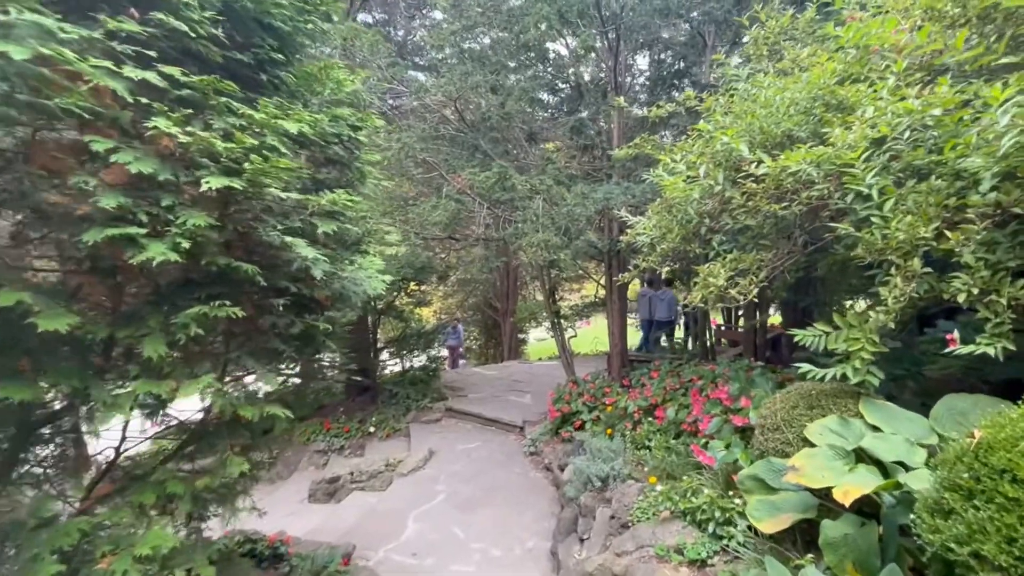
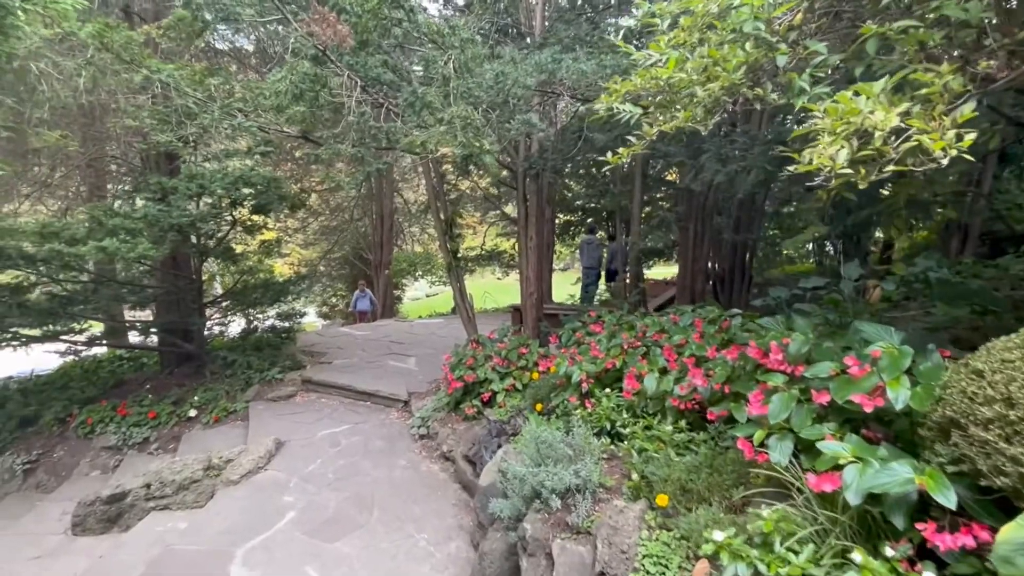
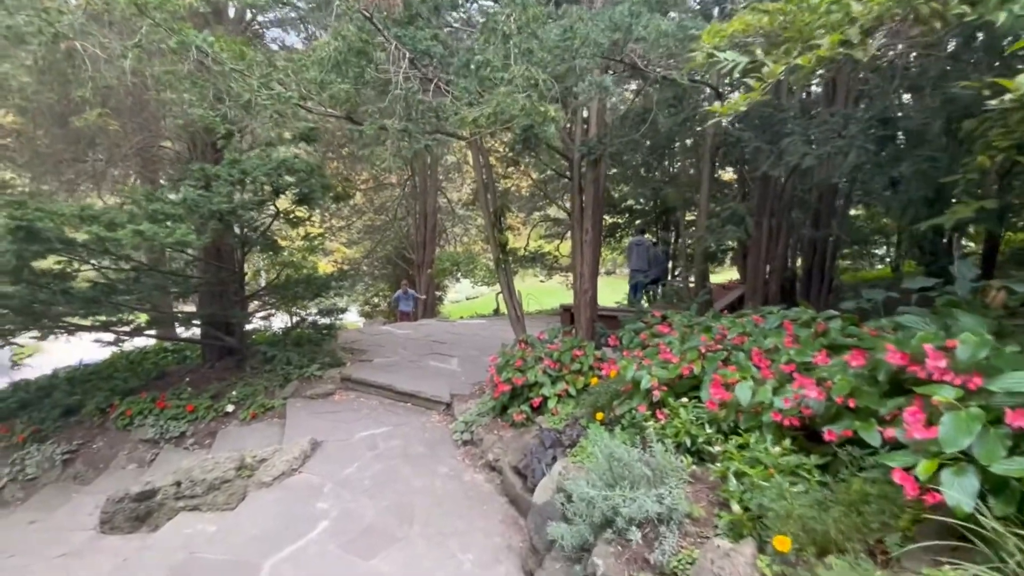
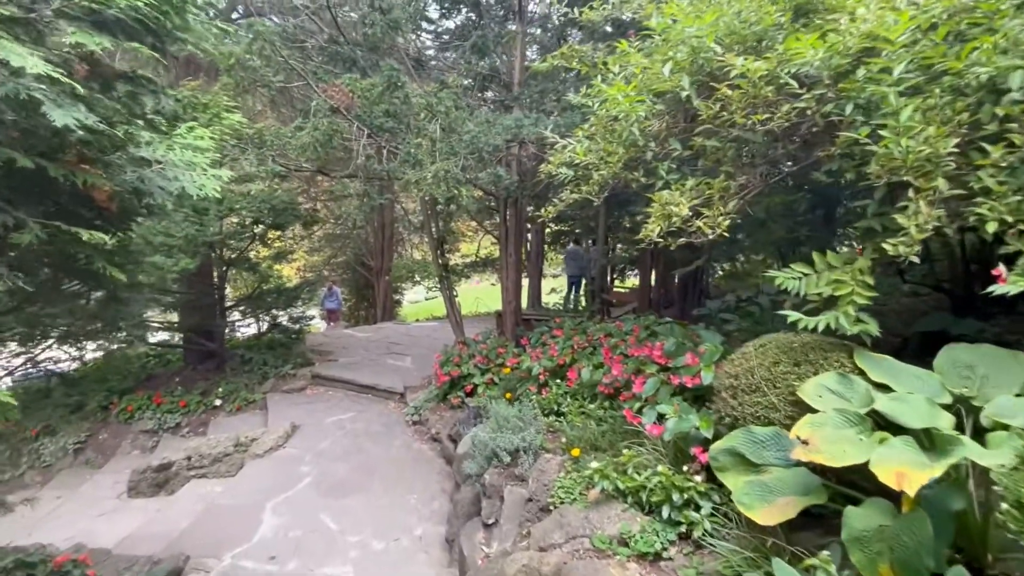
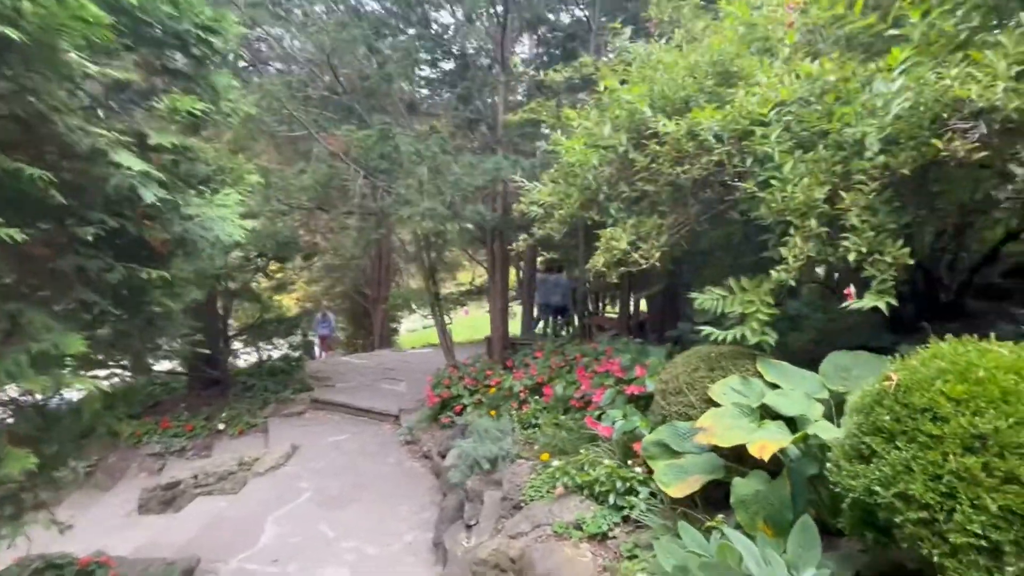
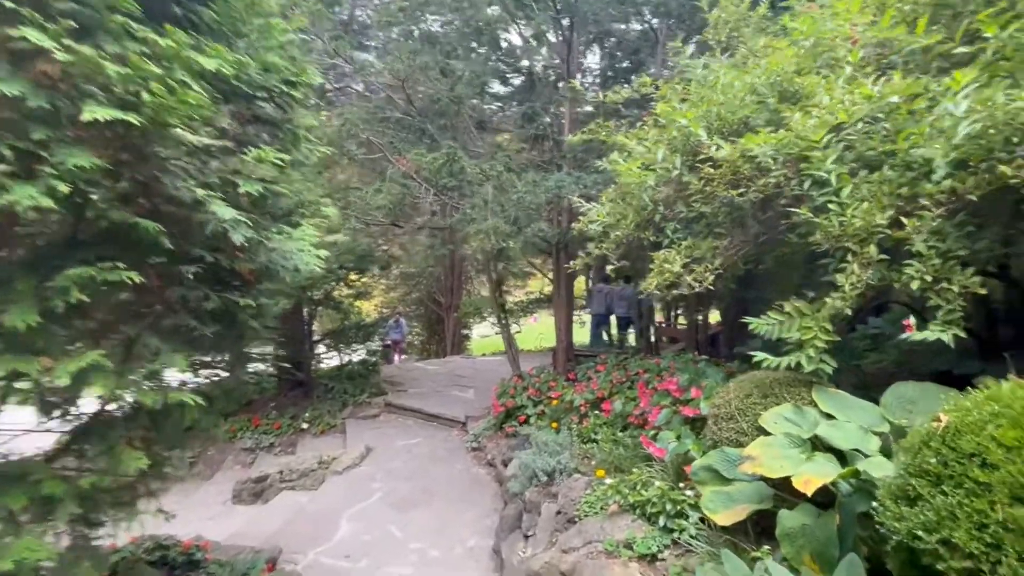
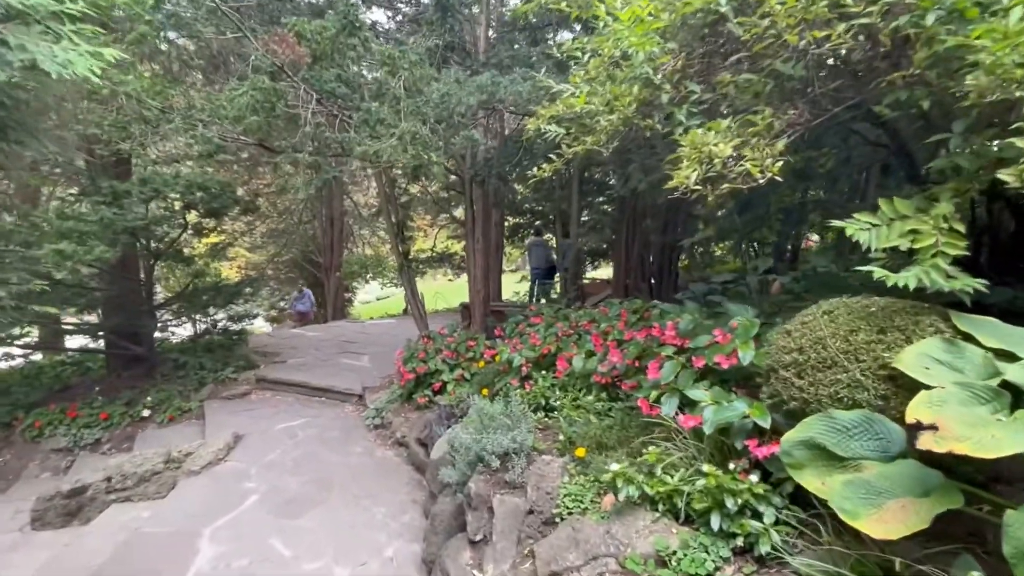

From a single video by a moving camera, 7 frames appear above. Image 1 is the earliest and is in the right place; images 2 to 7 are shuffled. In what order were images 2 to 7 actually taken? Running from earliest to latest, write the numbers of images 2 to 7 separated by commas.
6, 5, 4, 7, 2, 3
